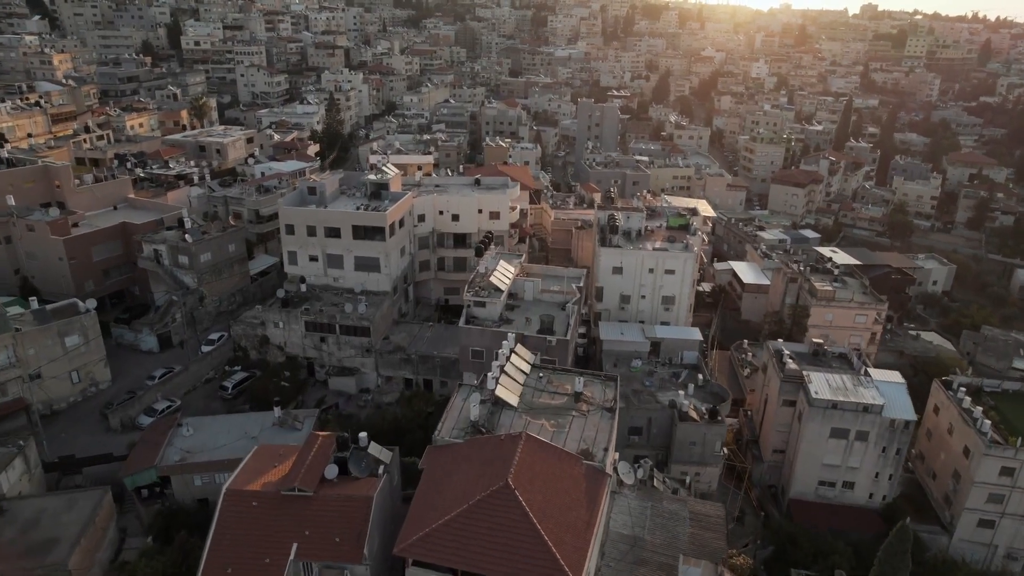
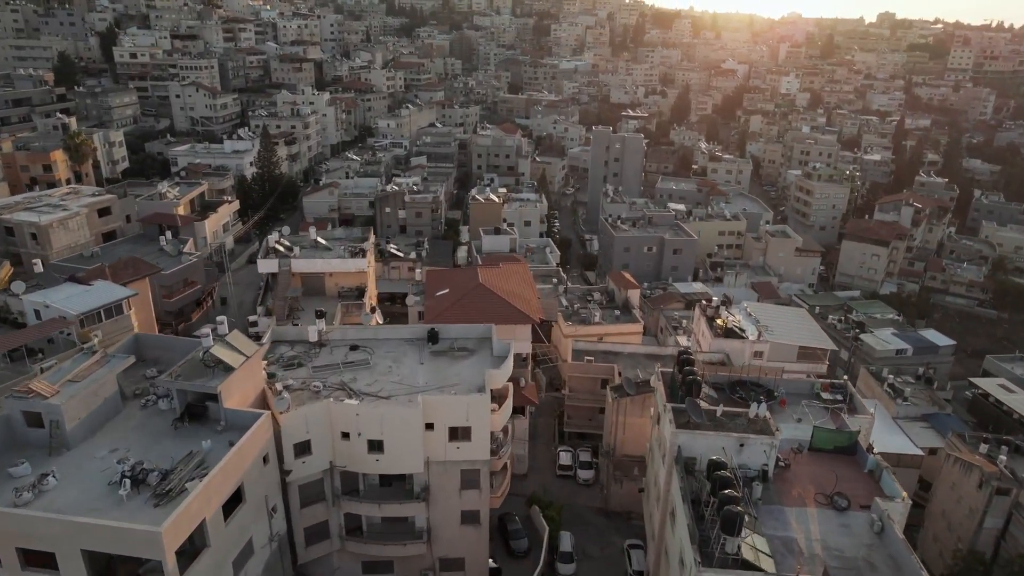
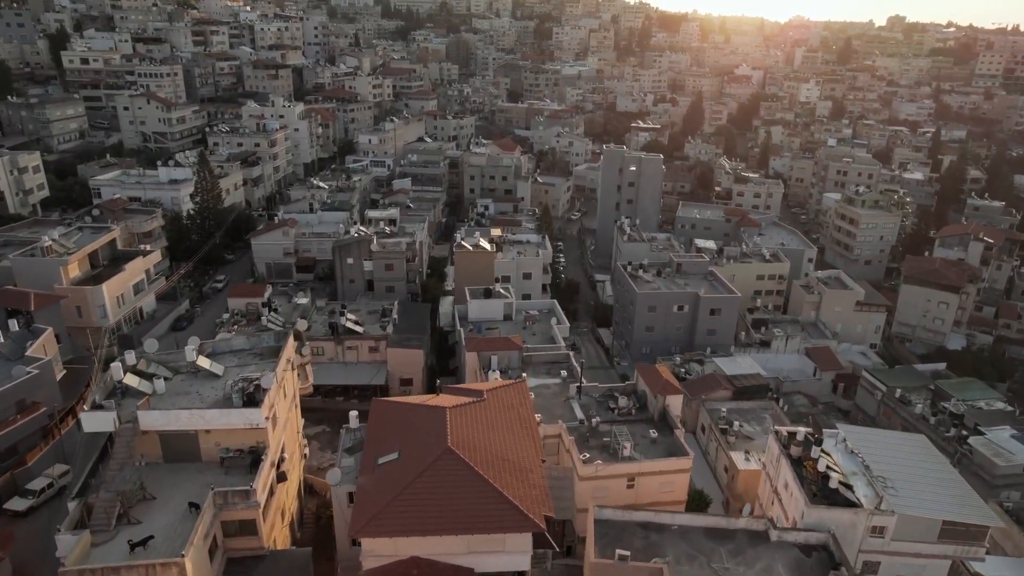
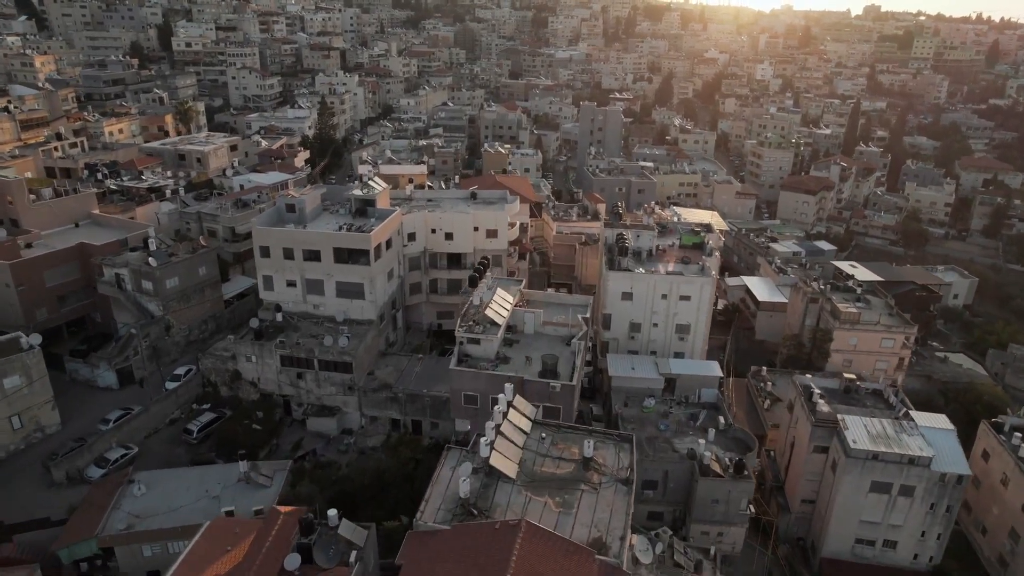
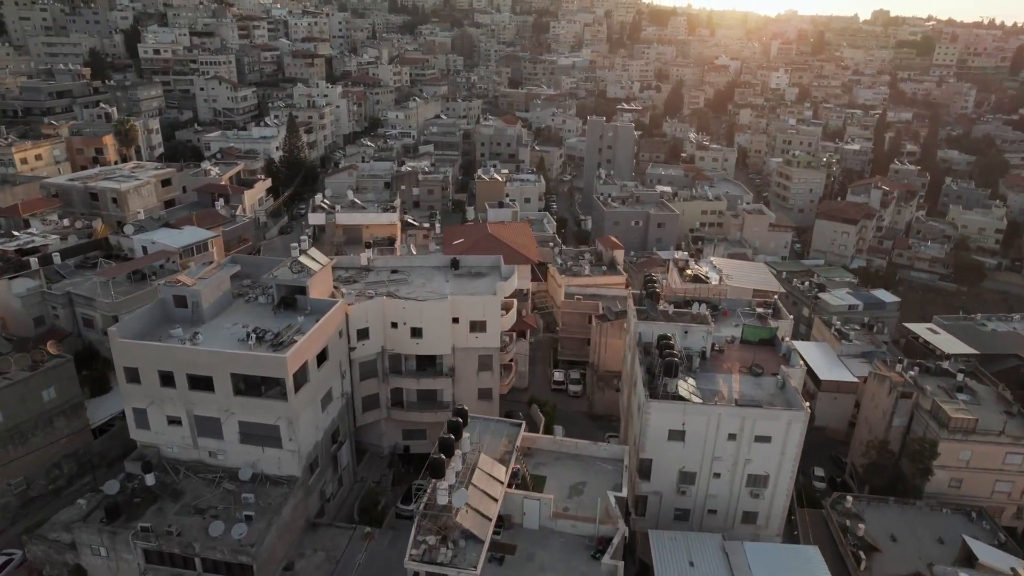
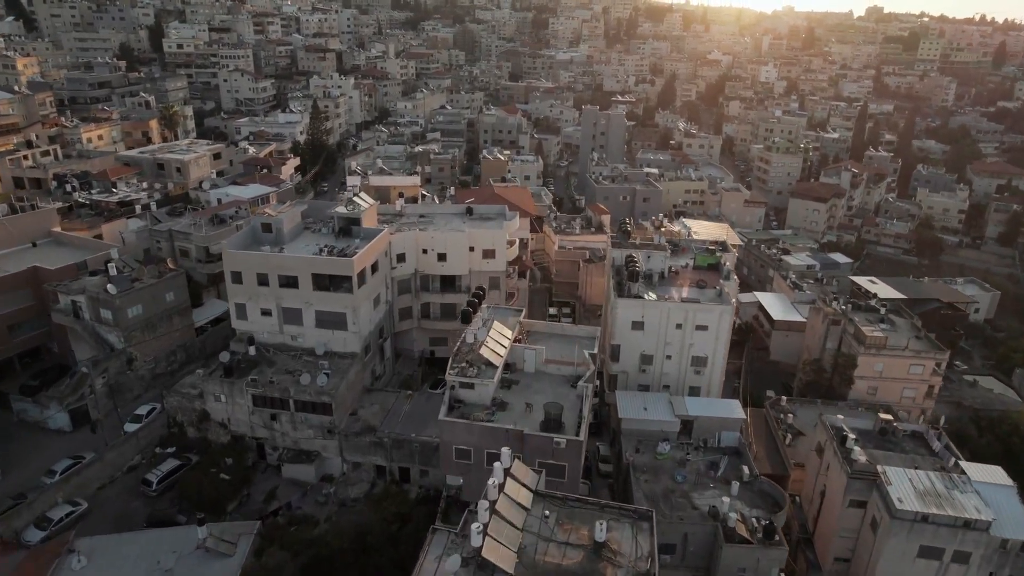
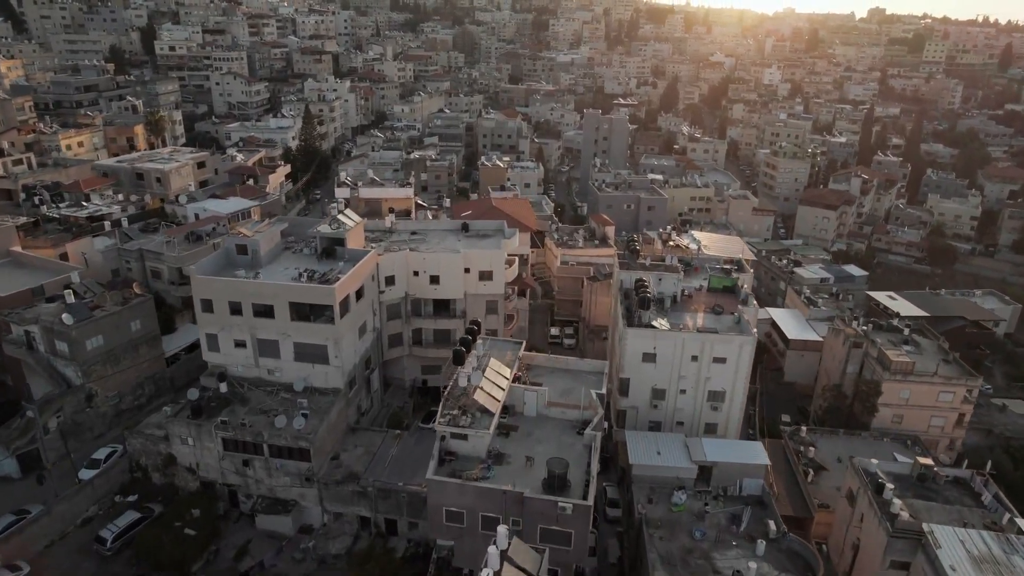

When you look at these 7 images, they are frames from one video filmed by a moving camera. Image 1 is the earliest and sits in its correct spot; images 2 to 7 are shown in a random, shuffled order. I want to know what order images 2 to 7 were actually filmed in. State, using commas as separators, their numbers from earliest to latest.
4, 6, 7, 5, 2, 3
